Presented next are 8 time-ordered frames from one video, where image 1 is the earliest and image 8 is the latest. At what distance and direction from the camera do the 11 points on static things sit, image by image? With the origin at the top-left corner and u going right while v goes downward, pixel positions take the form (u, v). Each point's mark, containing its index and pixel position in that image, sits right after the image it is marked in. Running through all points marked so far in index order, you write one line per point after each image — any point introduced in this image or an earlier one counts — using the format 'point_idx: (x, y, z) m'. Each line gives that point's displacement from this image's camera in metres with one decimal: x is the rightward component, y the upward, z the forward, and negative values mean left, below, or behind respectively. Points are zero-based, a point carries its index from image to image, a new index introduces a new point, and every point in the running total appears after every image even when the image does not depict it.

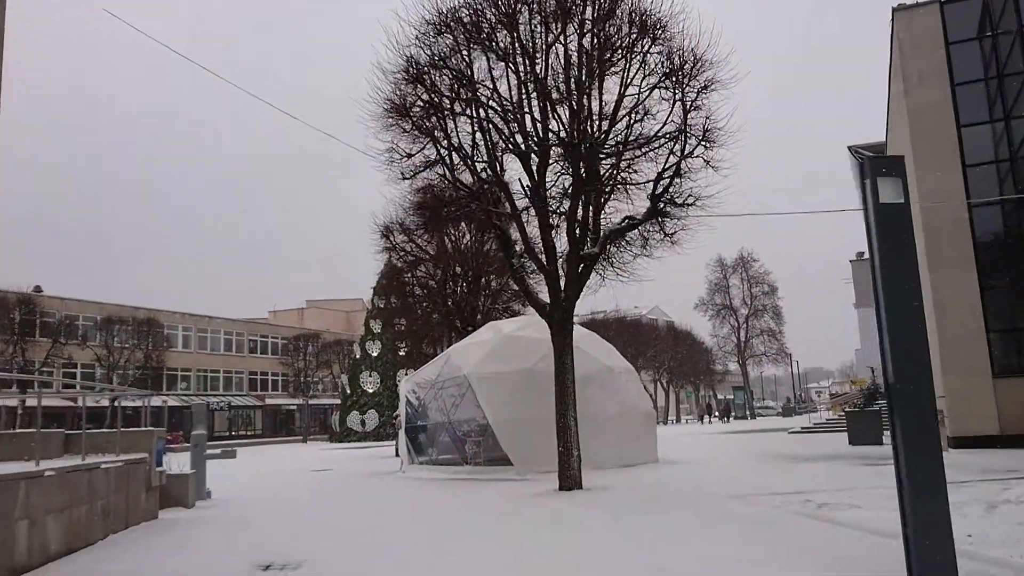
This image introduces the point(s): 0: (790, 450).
0: (+6.1, -3.6, +18.0) m
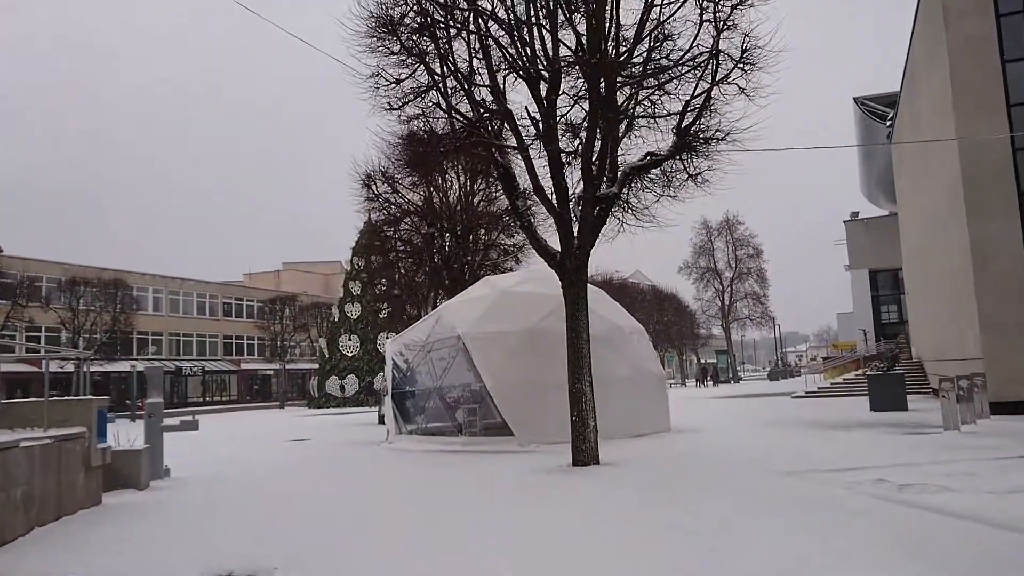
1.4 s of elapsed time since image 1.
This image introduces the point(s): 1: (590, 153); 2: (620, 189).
0: (+6.0, -2.7, +16.6) m
1: (+1.0, +1.8, +11.0) m
2: (+1.5, +1.3, +11.0) m
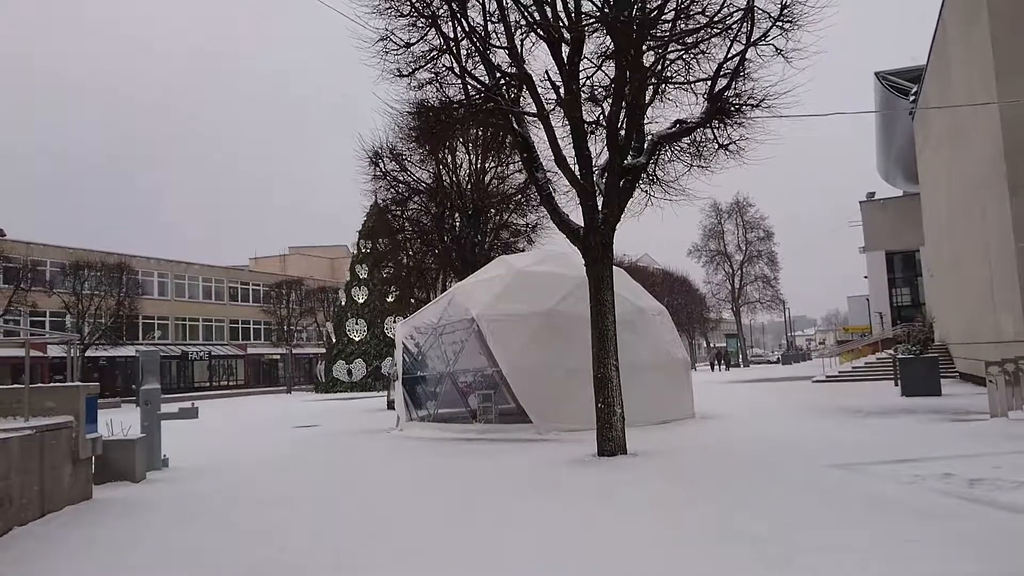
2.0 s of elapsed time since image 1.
0: (+6.3, -2.3, +15.9) m
1: (+1.3, +2.1, +10.3) m
2: (+1.7, +1.6, +10.3) m
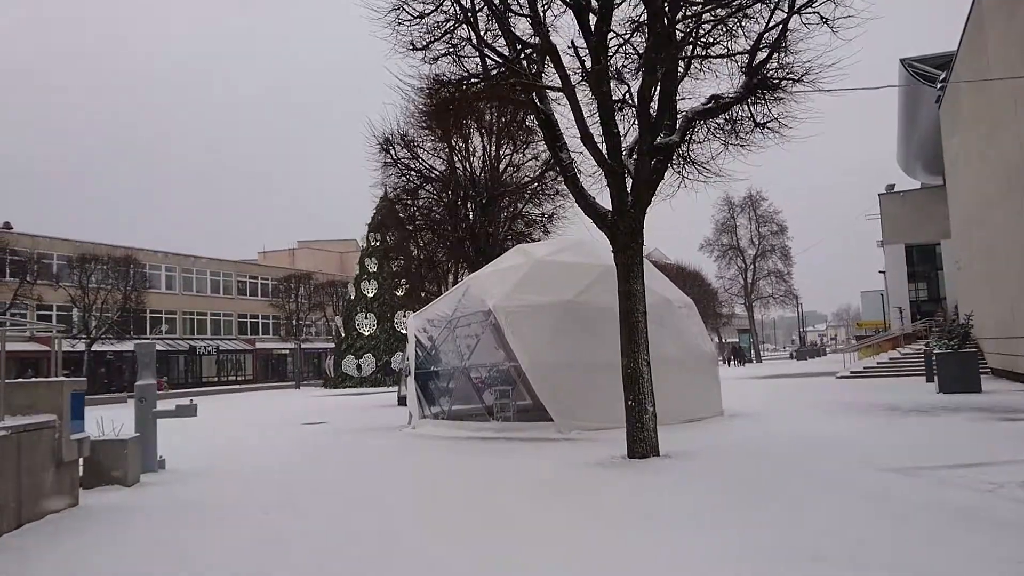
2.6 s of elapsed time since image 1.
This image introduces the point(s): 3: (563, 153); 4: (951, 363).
0: (+6.6, -2.1, +15.1) m
1: (+1.5, +2.2, +9.5) m
2: (+2.0, +1.7, +9.5) m
3: (+0.6, +1.6, +9.9) m
4: (+8.3, -1.4, +15.7) m
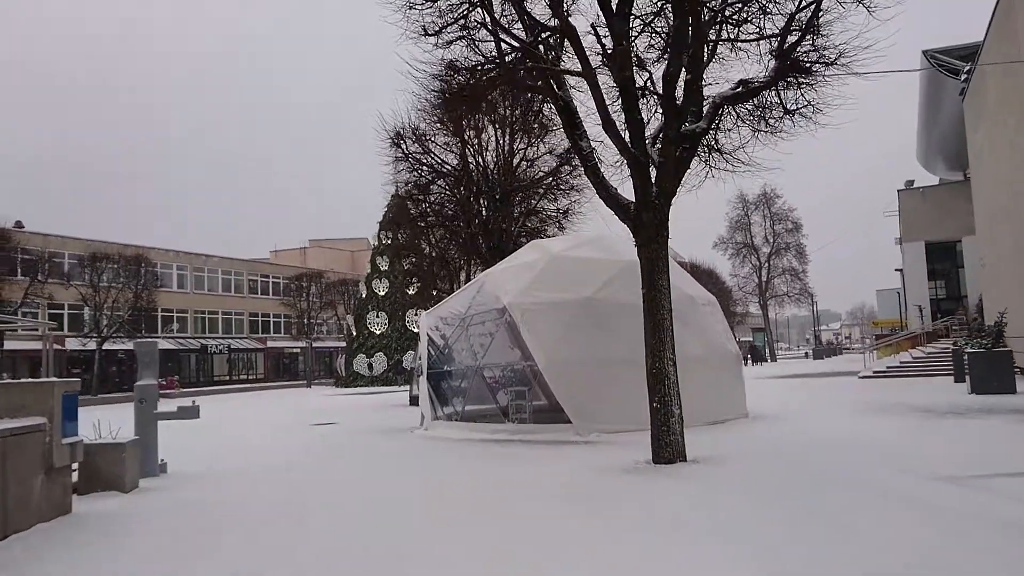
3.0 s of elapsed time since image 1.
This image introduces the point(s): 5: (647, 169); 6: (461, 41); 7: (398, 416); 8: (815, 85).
0: (+6.9, -2.1, +14.5) m
1: (+1.7, +2.3, +9.0) m
2: (+2.1, +1.8, +9.0) m
3: (+0.8, +1.7, +9.4) m
4: (+8.6, -1.3, +15.1) m
5: (+1.5, +1.3, +9.0) m
6: (-0.6, +3.0, +10.2) m
7: (-2.4, -2.7, +17.6) m
8: (+3.5, +2.4, +9.6) m
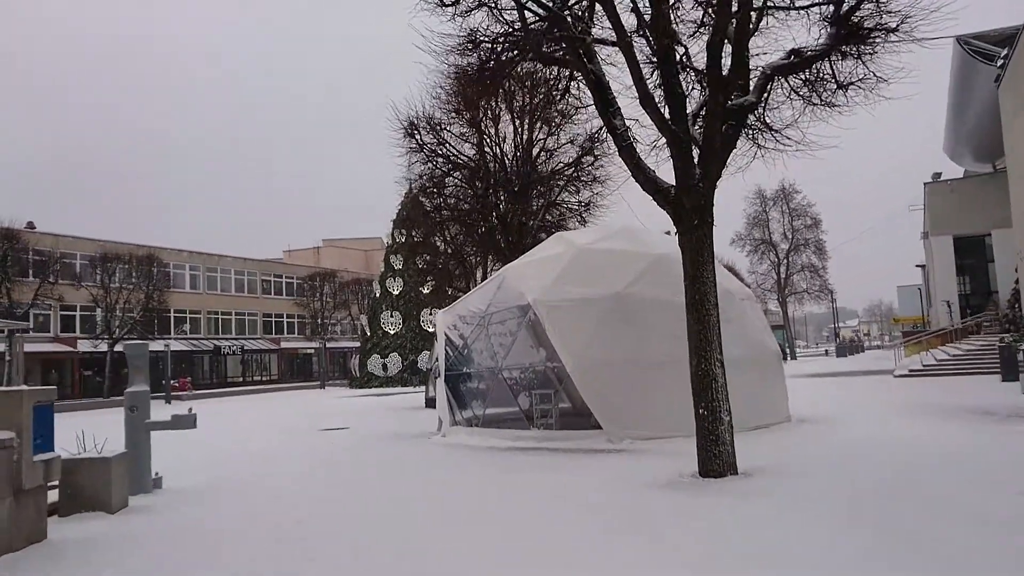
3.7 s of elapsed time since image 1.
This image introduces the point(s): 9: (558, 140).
0: (+7.2, -2.0, +13.6) m
1: (+2.0, +2.3, +8.1) m
2: (+2.4, +1.9, +8.1) m
3: (+1.1, +1.7, +8.5) m
4: (+9.0, -1.2, +14.1) m
5: (+1.7, +1.4, +8.1) m
6: (-0.3, +3.1, +9.3) m
7: (-2.0, -2.7, +16.8) m
8: (+3.8, +2.5, +8.7) m
9: (+1.1, +3.4, +19.4) m
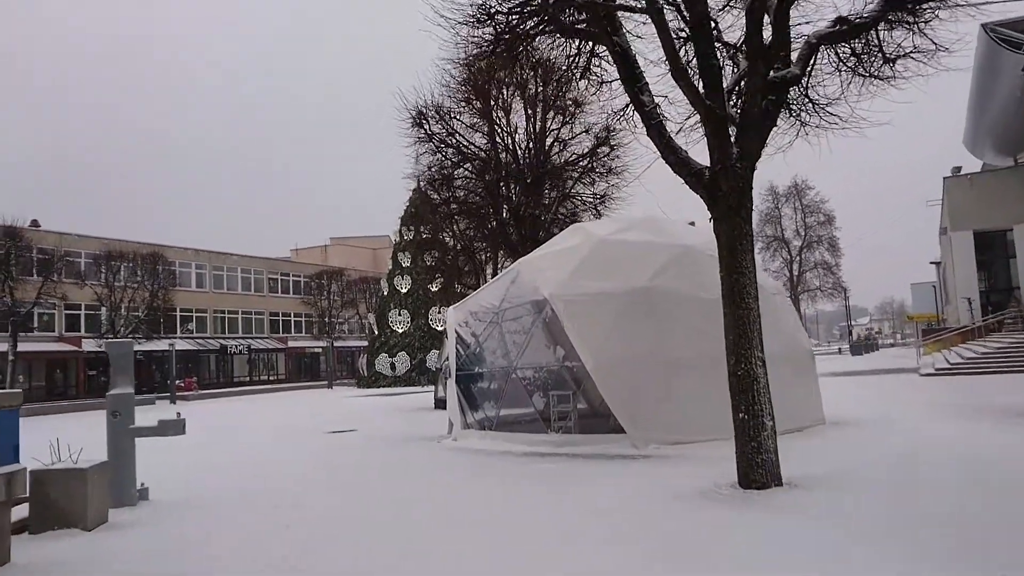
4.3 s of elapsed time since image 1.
0: (+7.5, -1.9, +12.8) m
1: (+2.2, +2.4, +7.4) m
2: (+2.6, +1.9, +7.3) m
3: (+1.2, +1.8, +7.8) m
4: (+9.2, -1.1, +13.3) m
5: (+1.9, +1.4, +7.4) m
6: (-0.2, +3.2, +8.6) m
7: (-1.7, -2.6, +16.1) m
8: (+4.0, +2.5, +7.9) m
9: (+1.3, +3.5, +18.7) m
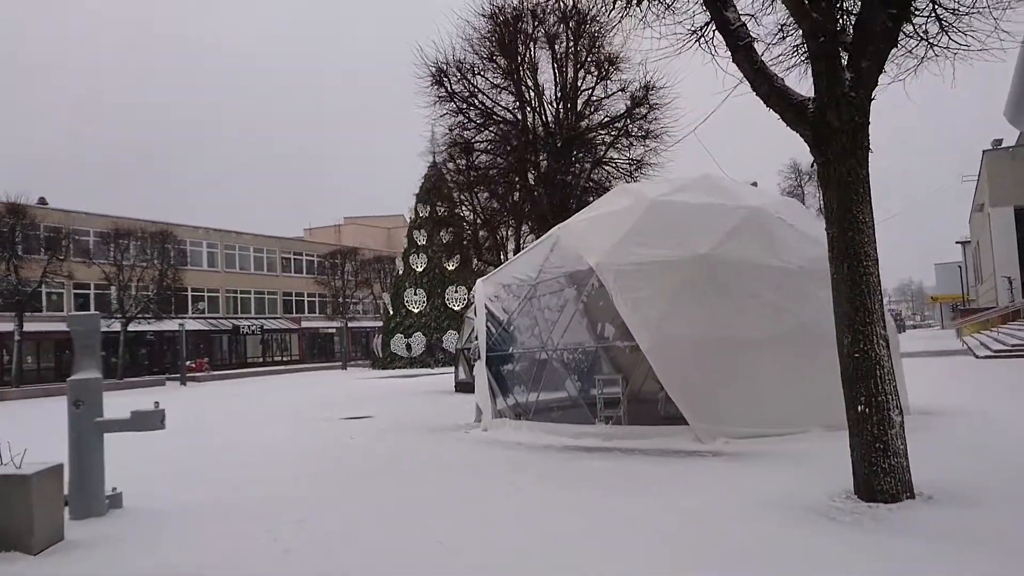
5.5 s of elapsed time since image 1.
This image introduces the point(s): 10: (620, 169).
0: (+8.0, -1.5, +11.3) m
1: (+2.5, +2.7, +5.8) m
2: (+3.0, +2.2, +5.8) m
3: (+1.6, +2.1, +6.3) m
4: (+9.7, -0.7, +11.8) m
5: (+2.3, +1.7, +5.9) m
6: (+0.2, +3.5, +7.1) m
7: (-1.2, -2.1, +14.7) m
8: (+4.4, +2.8, +6.4) m
9: (+1.9, +4.1, +17.1) m
10: (+2.2, +2.5, +17.4) m
